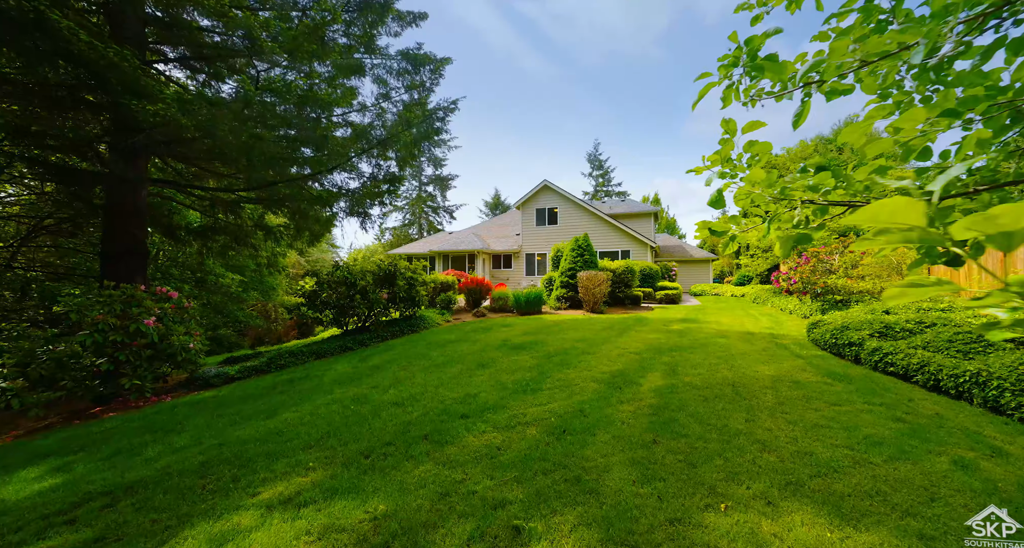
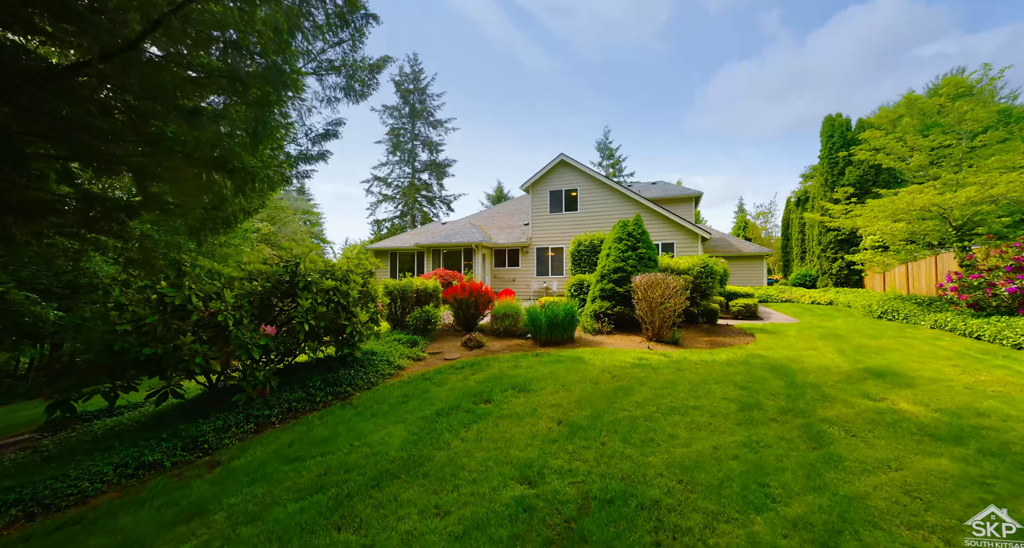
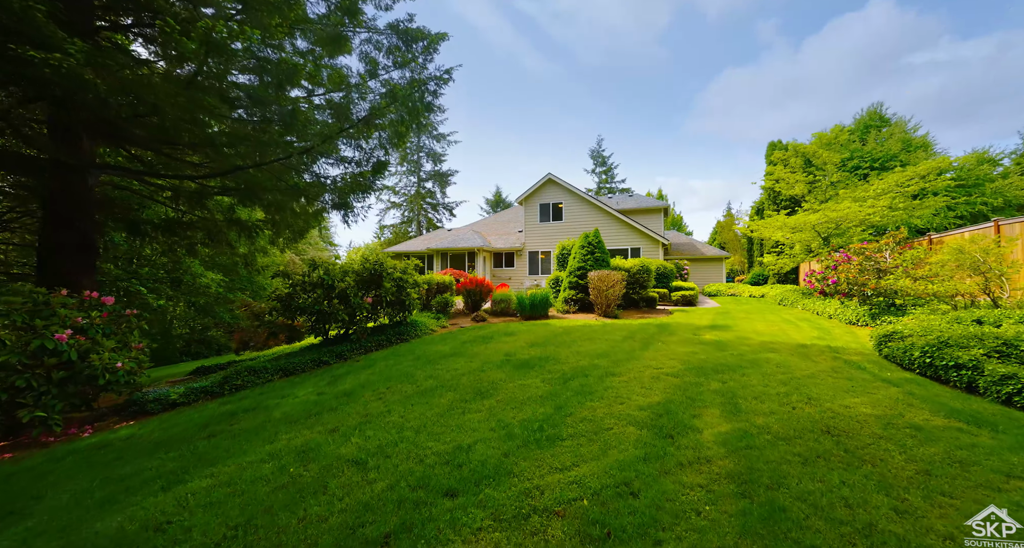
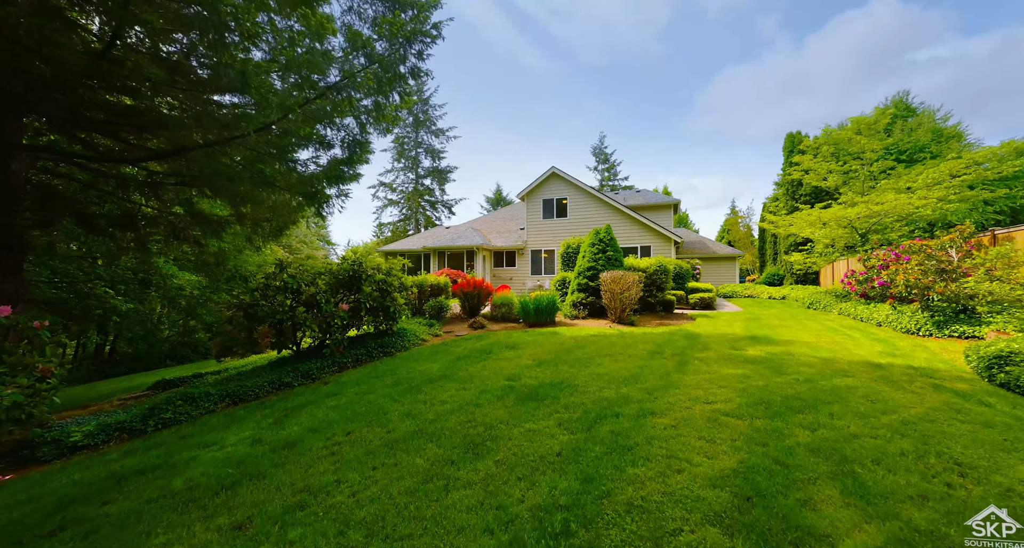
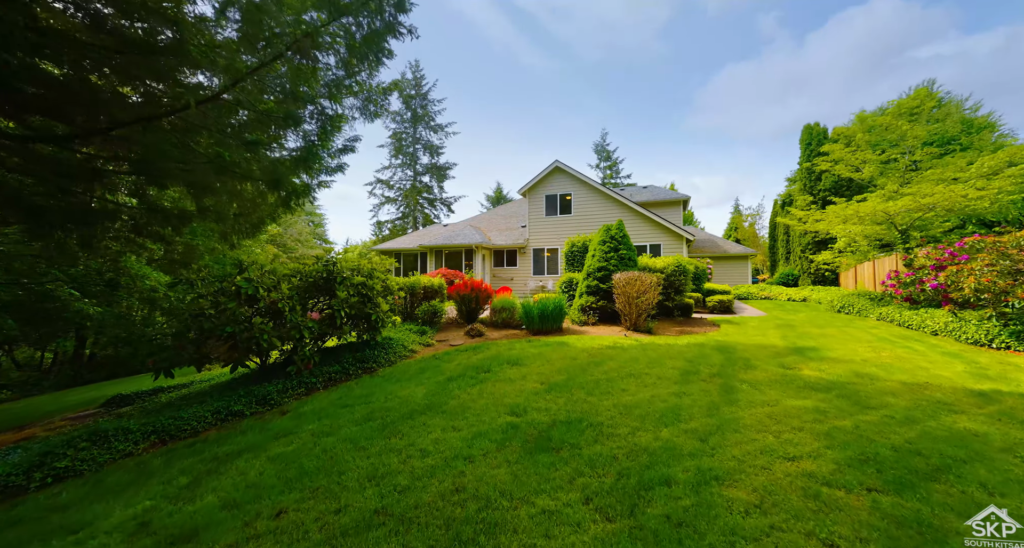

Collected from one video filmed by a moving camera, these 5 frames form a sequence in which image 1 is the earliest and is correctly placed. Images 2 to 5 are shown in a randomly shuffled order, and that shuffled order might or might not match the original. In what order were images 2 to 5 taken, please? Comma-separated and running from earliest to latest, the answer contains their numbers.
3, 4, 5, 2
